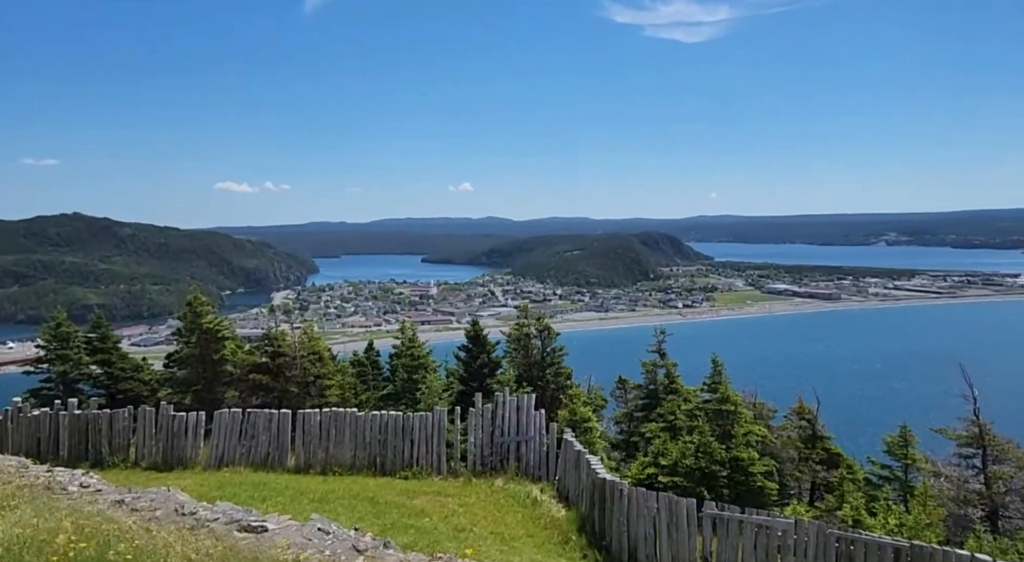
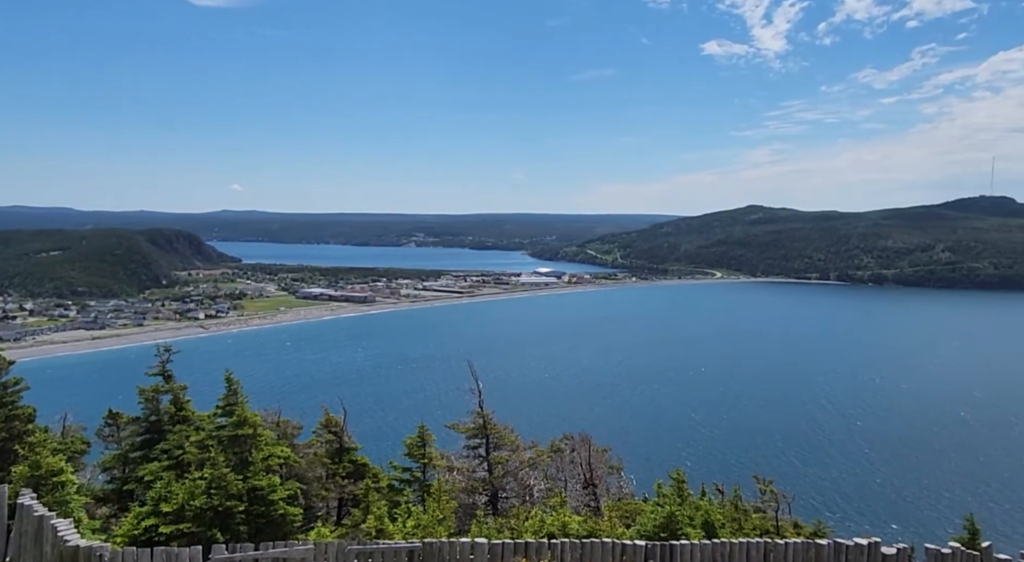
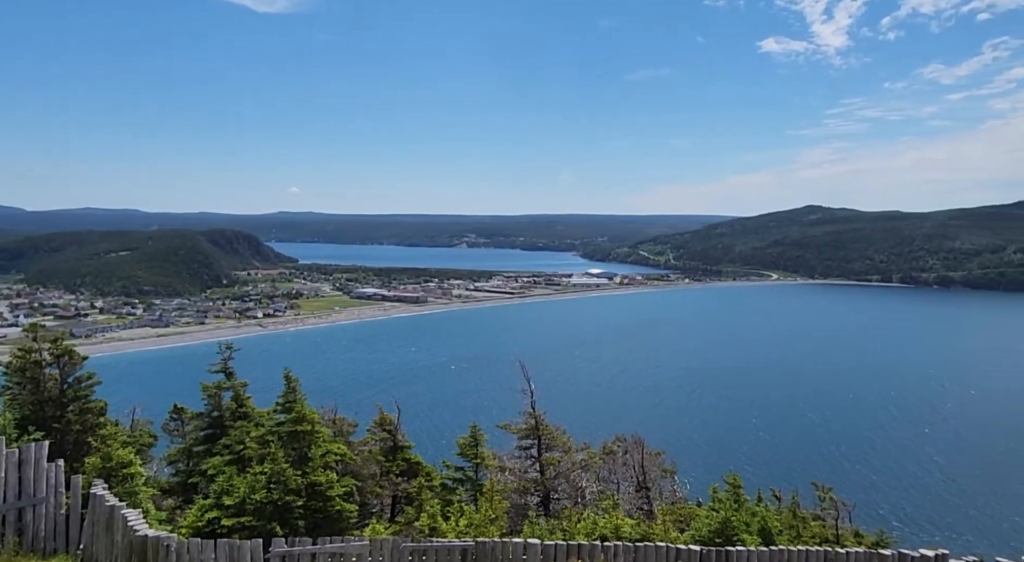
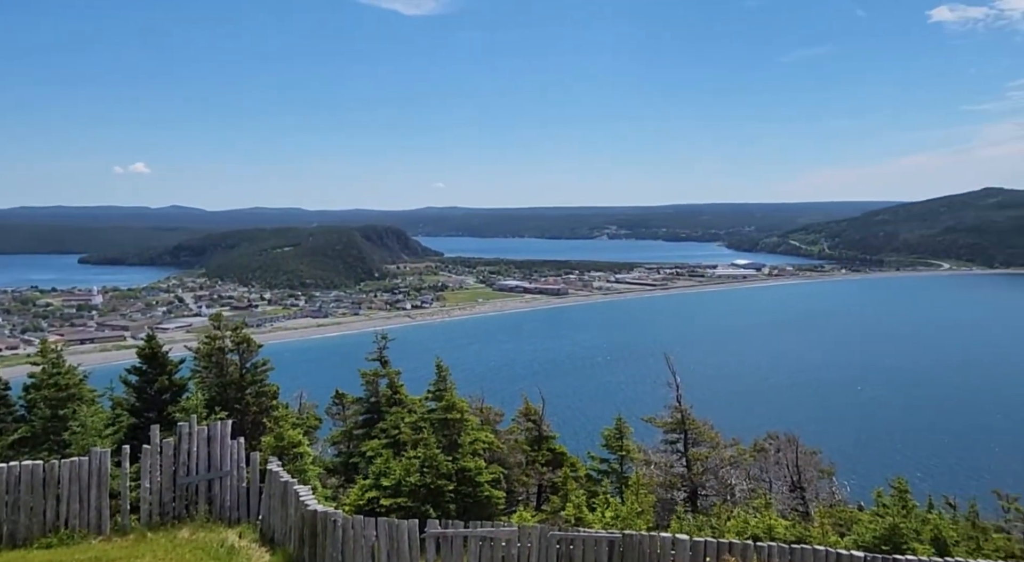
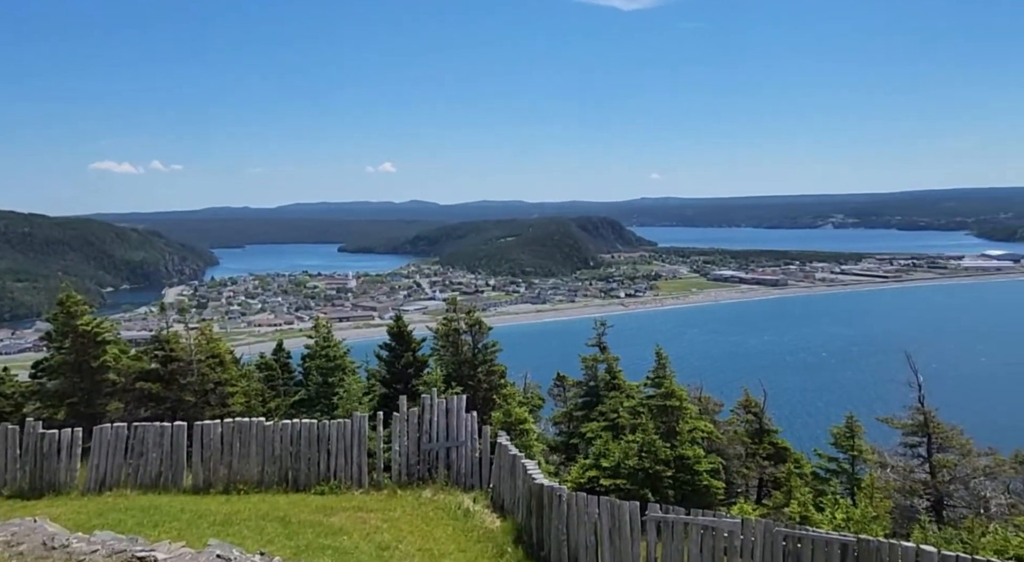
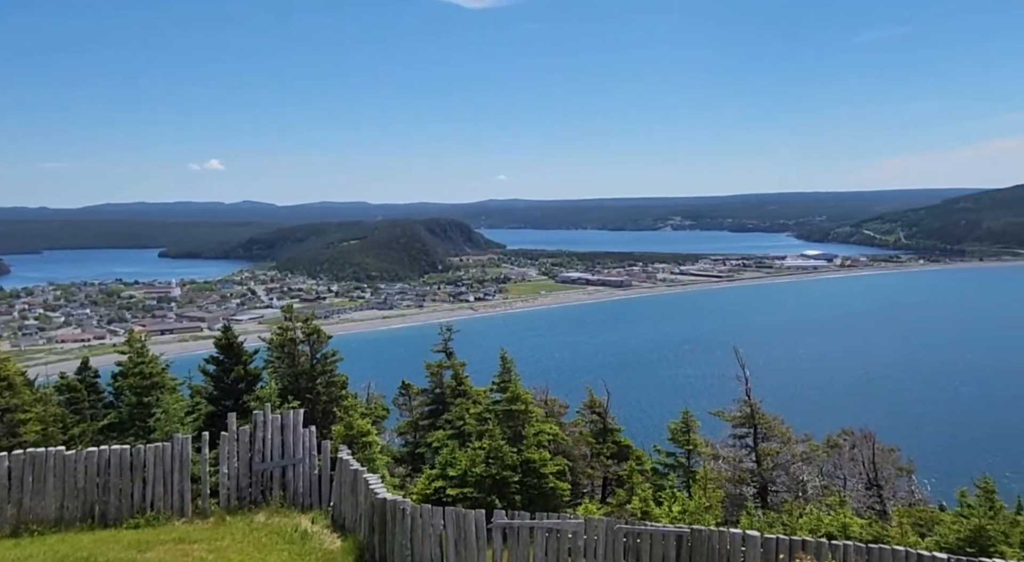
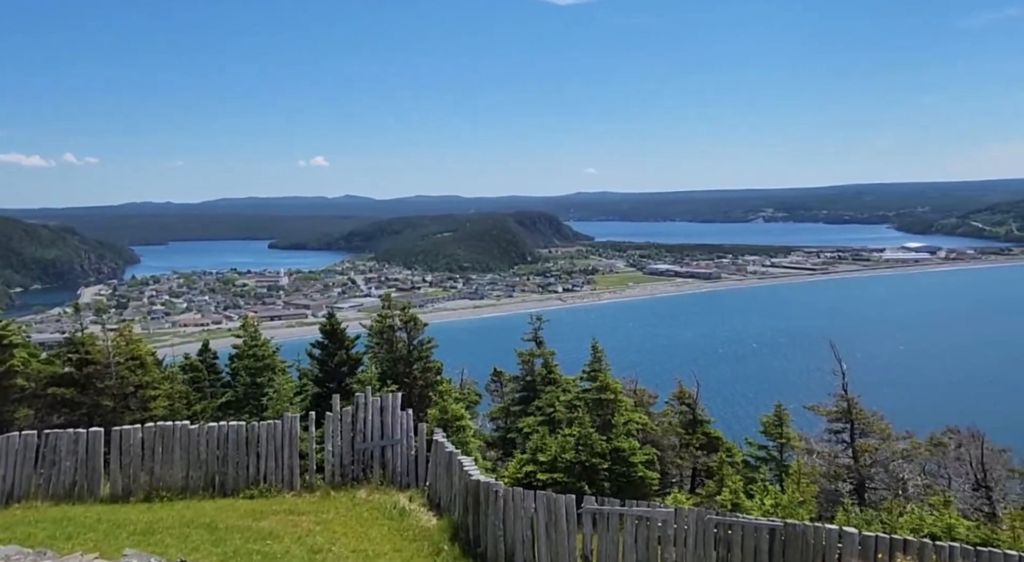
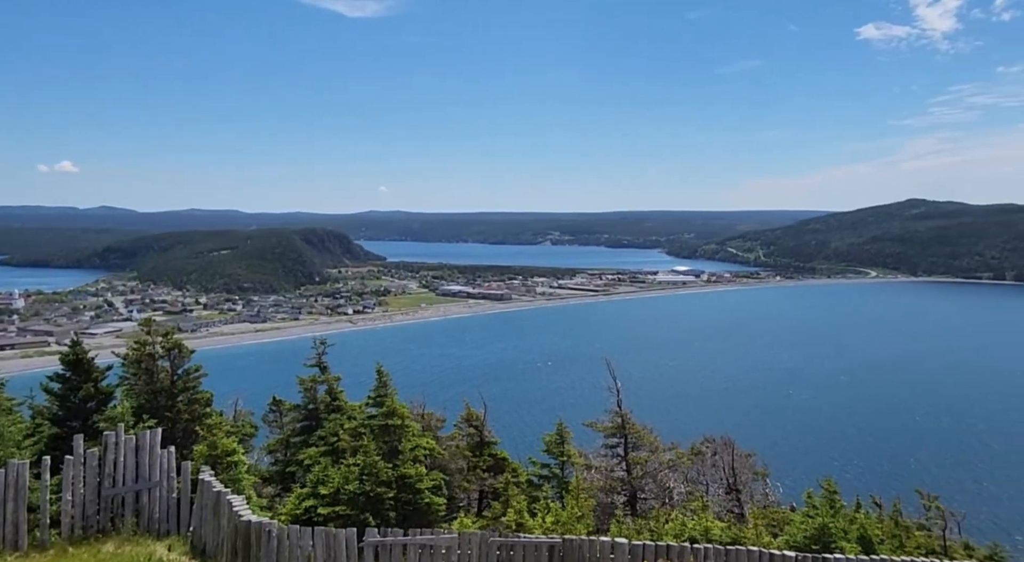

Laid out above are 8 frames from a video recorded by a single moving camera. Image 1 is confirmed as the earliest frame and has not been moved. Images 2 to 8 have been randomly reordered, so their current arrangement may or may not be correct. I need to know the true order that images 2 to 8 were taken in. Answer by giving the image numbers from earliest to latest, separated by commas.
5, 7, 6, 4, 8, 3, 2
